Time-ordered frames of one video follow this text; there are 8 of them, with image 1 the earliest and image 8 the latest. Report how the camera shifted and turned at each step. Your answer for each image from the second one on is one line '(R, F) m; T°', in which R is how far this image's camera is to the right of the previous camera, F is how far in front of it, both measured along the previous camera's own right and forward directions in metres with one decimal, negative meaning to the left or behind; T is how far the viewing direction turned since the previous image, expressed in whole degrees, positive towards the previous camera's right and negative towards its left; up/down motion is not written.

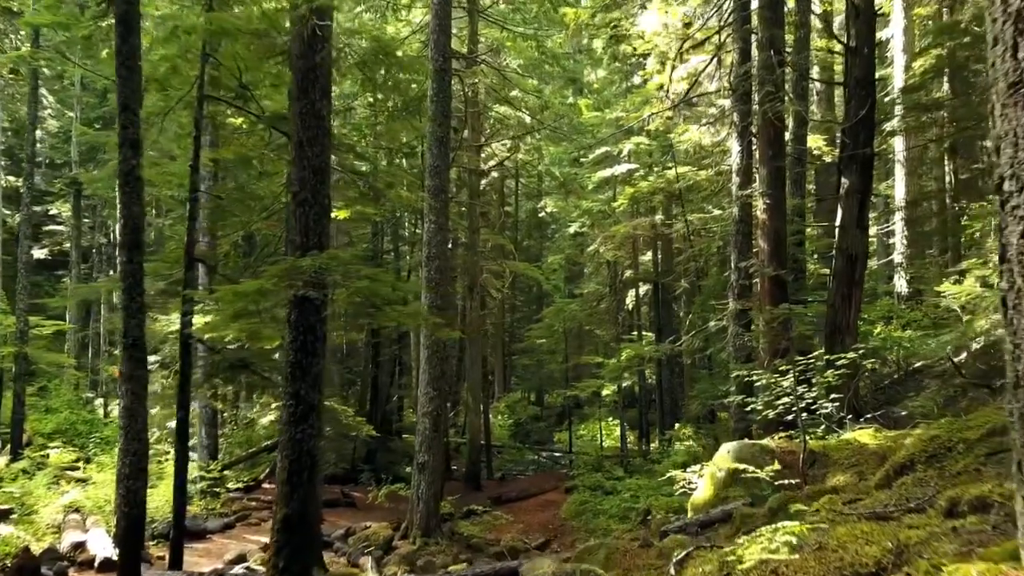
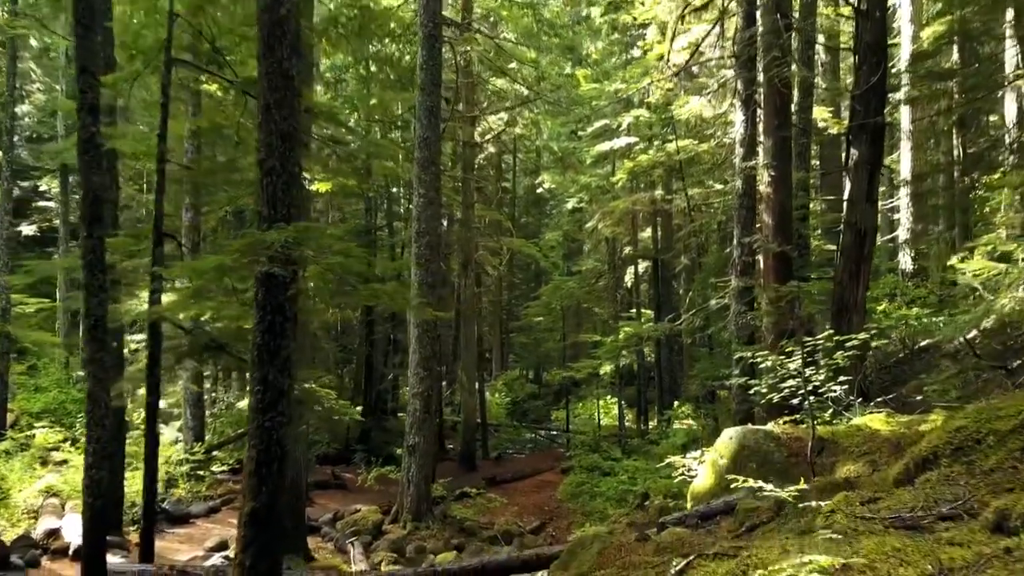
(+0.1, +0.5) m; 0°
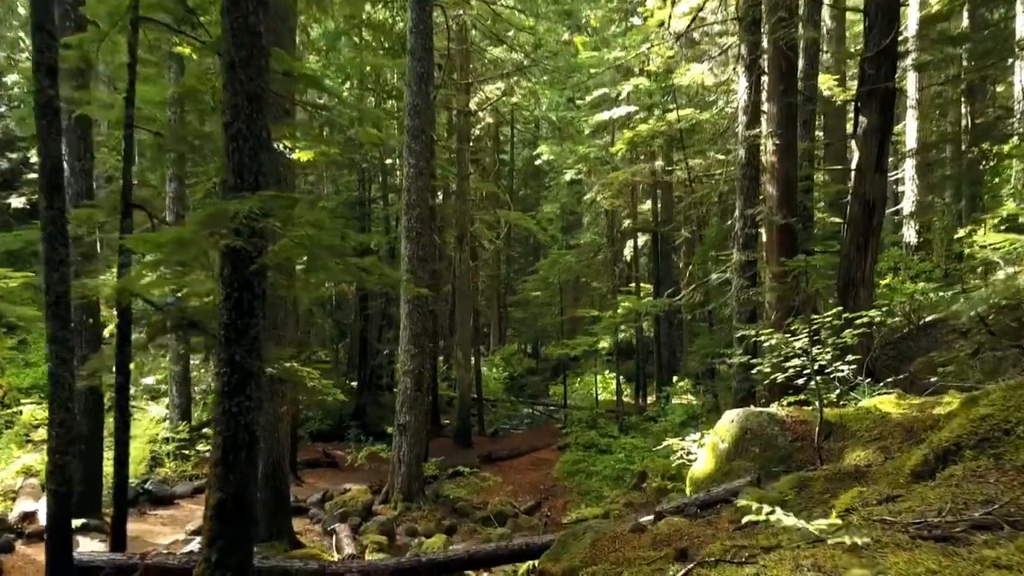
(+0.1, +0.4) m; 0°
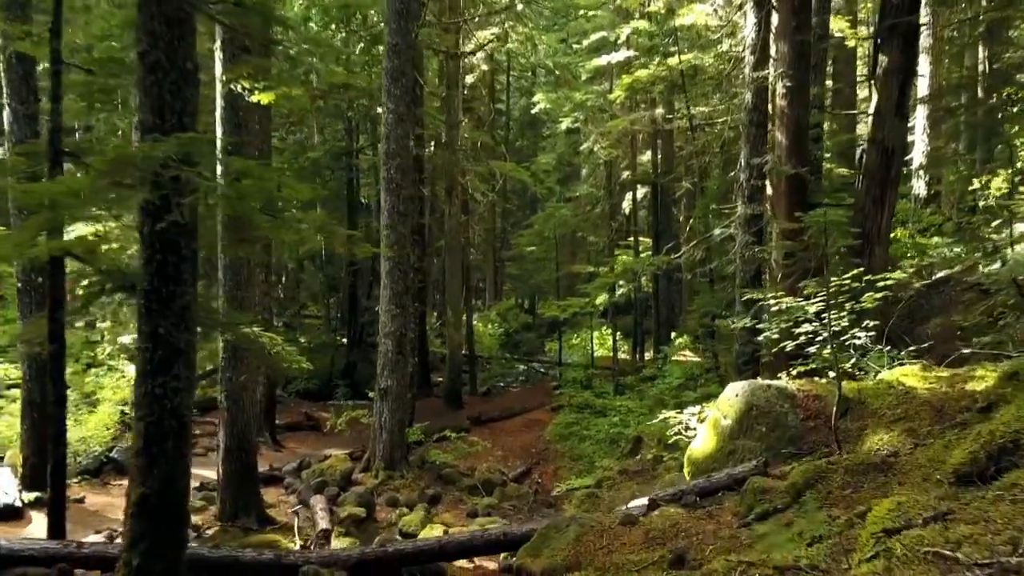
(+0.2, +0.8) m; 0°
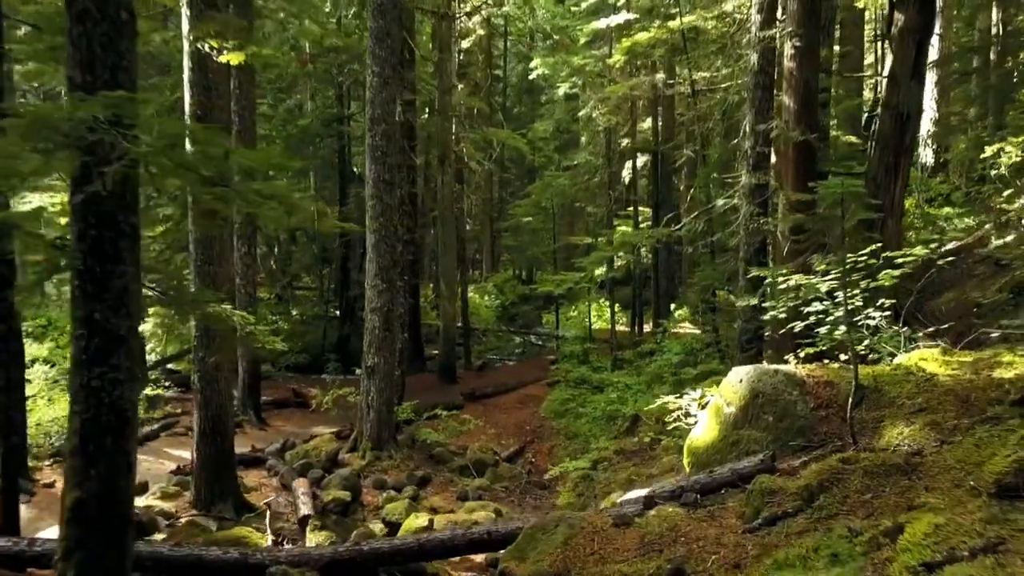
(+0.1, +0.5) m; 0°
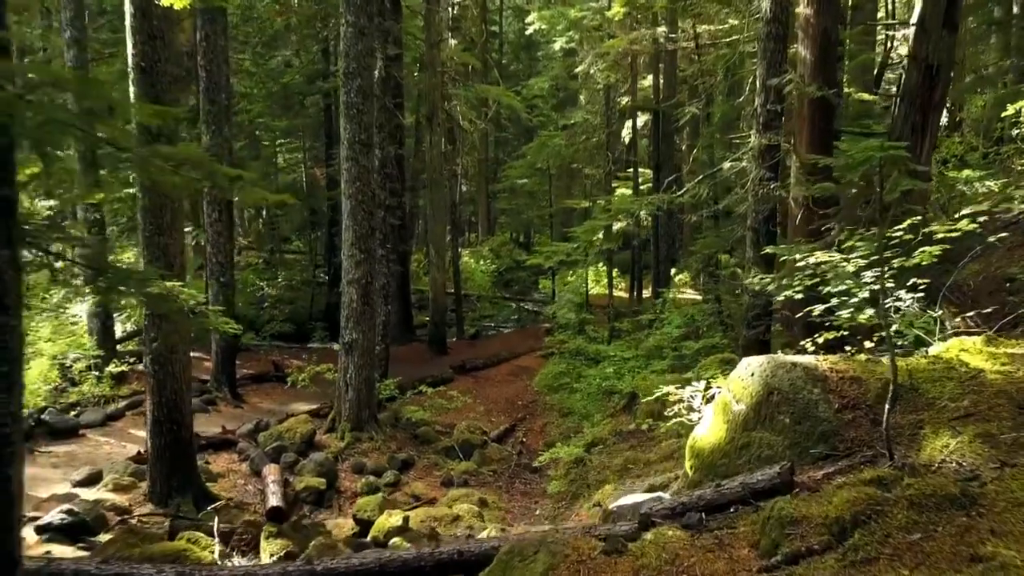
(+0.1, +0.8) m; 0°
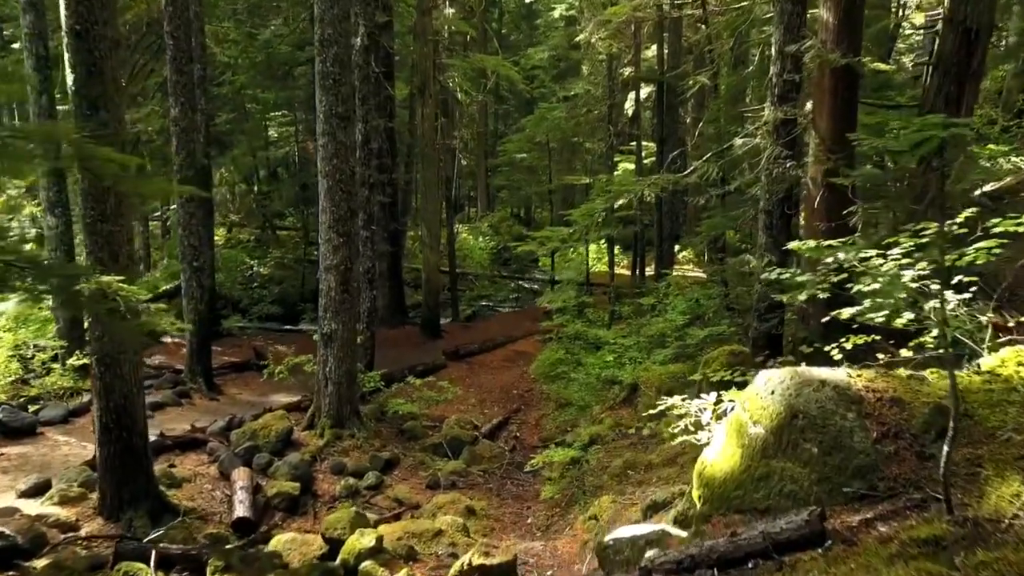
(+0.1, +0.8) m; 0°
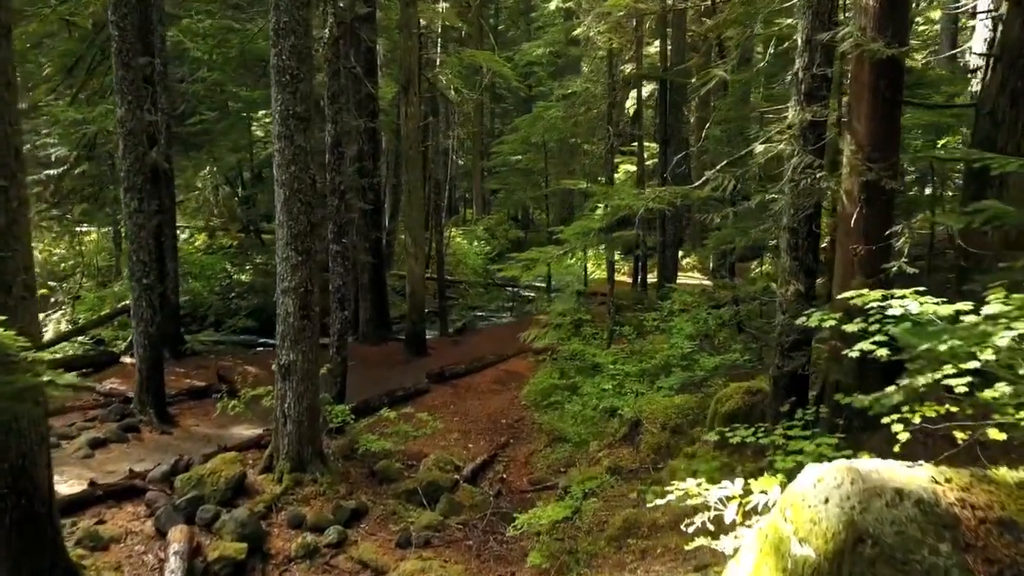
(+0.2, +1.2) m; 0°
